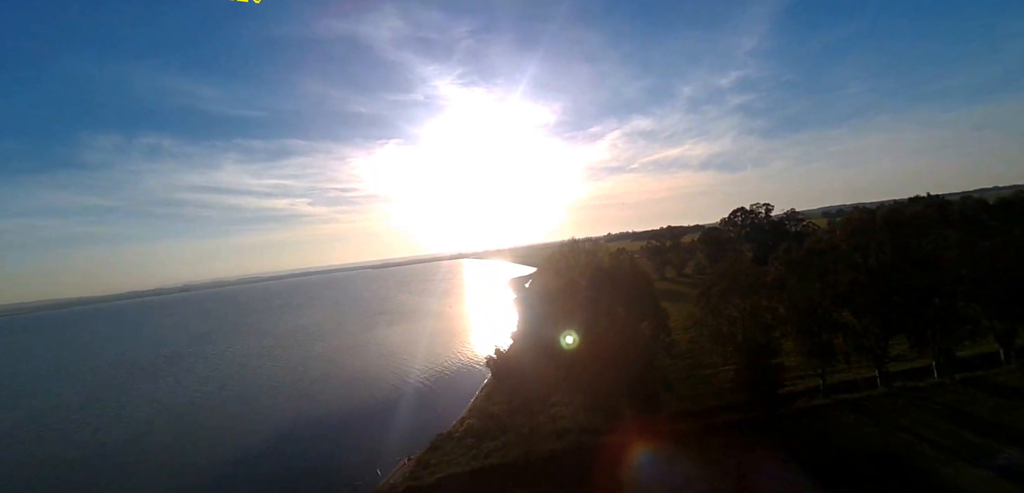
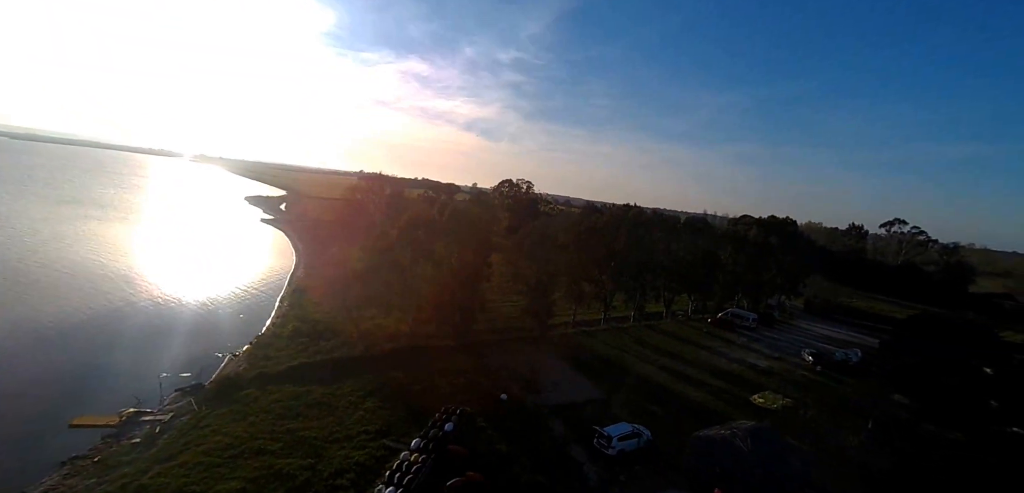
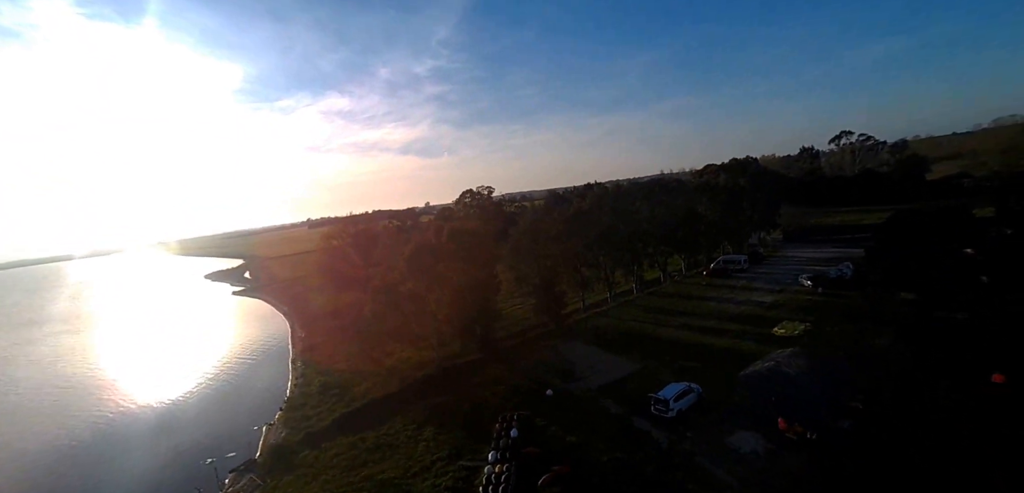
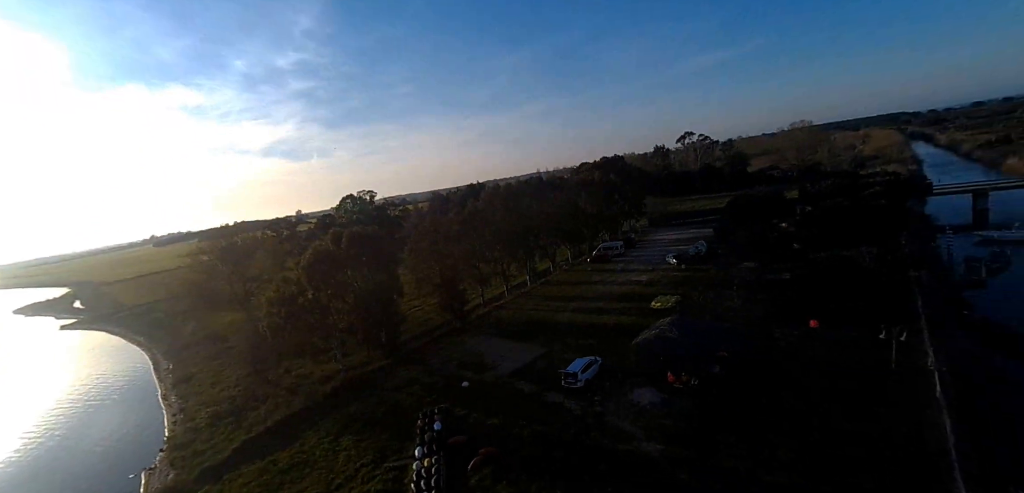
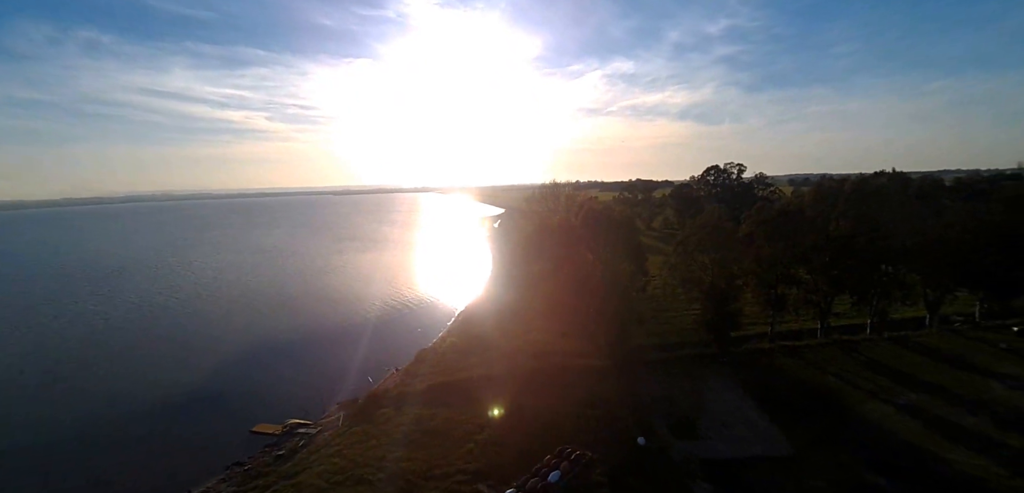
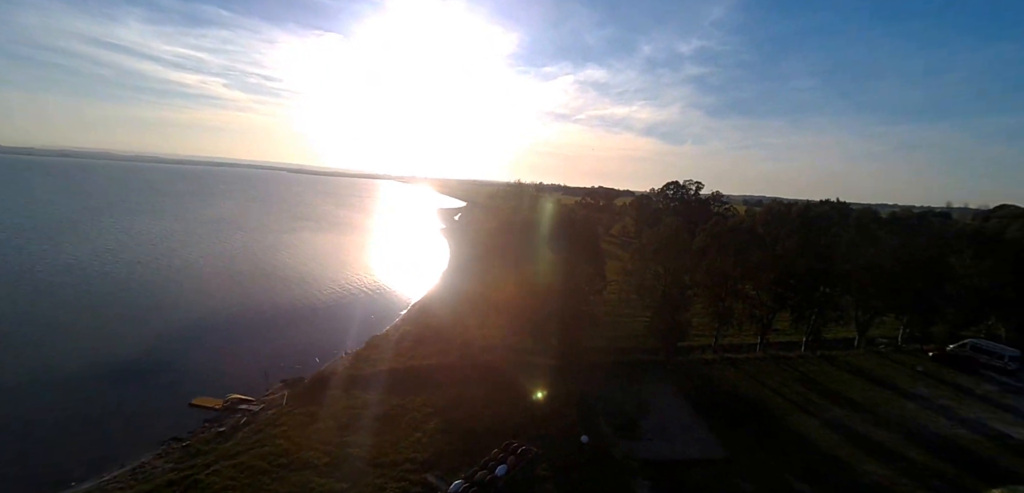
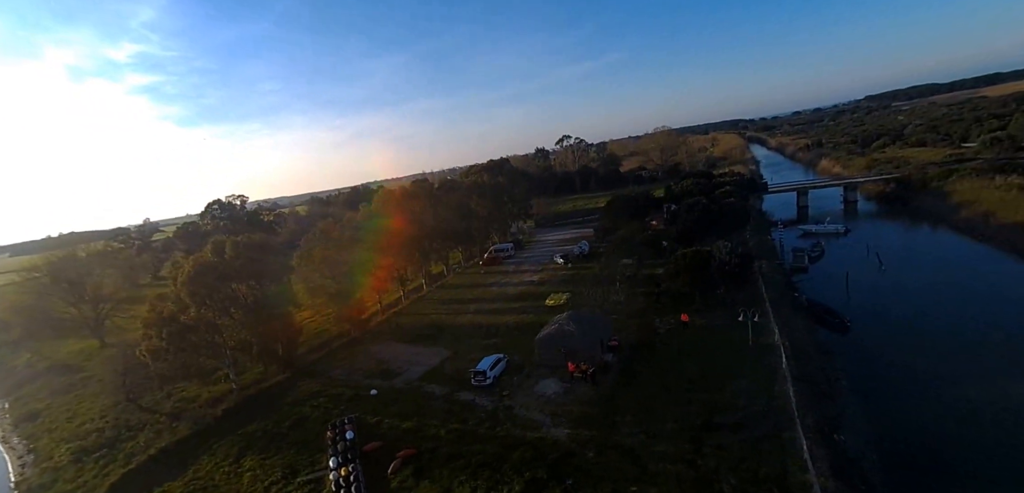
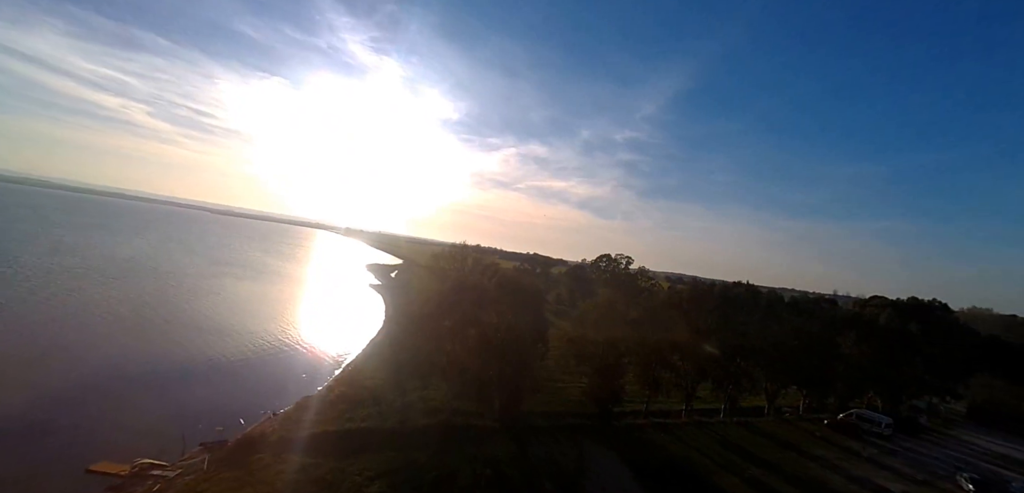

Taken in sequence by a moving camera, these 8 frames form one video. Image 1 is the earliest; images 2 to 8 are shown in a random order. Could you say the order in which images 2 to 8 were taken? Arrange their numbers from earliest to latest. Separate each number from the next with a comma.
5, 6, 8, 2, 3, 4, 7
